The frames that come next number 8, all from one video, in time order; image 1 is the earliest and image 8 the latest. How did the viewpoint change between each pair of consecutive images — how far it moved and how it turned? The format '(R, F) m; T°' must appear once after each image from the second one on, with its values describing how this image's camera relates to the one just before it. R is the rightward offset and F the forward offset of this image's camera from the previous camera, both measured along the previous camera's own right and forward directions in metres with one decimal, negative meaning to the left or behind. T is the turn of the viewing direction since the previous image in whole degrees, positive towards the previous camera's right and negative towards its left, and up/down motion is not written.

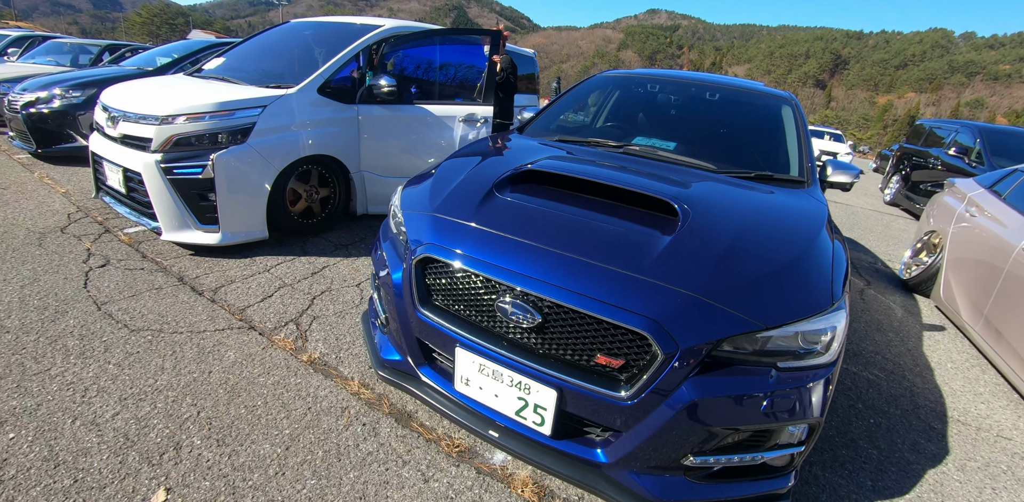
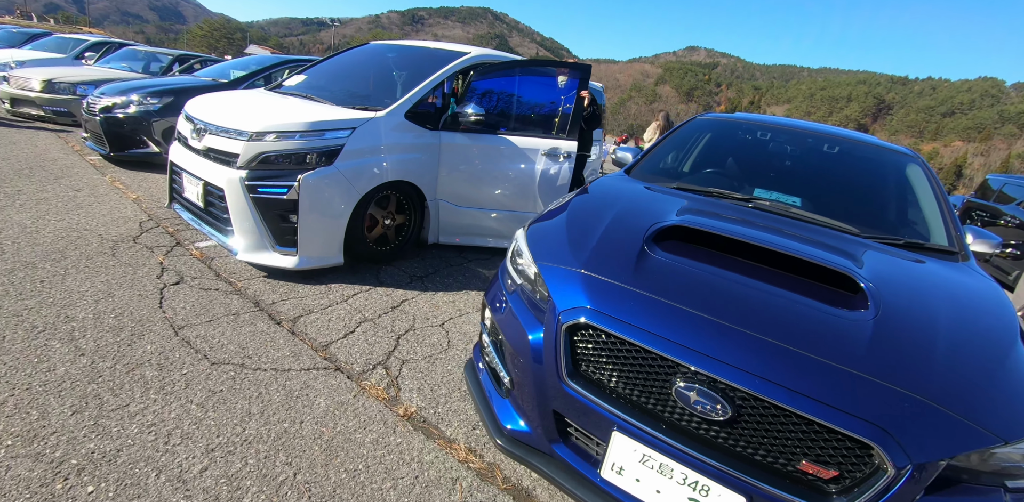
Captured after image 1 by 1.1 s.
(-0.5, +0.2) m; -3°
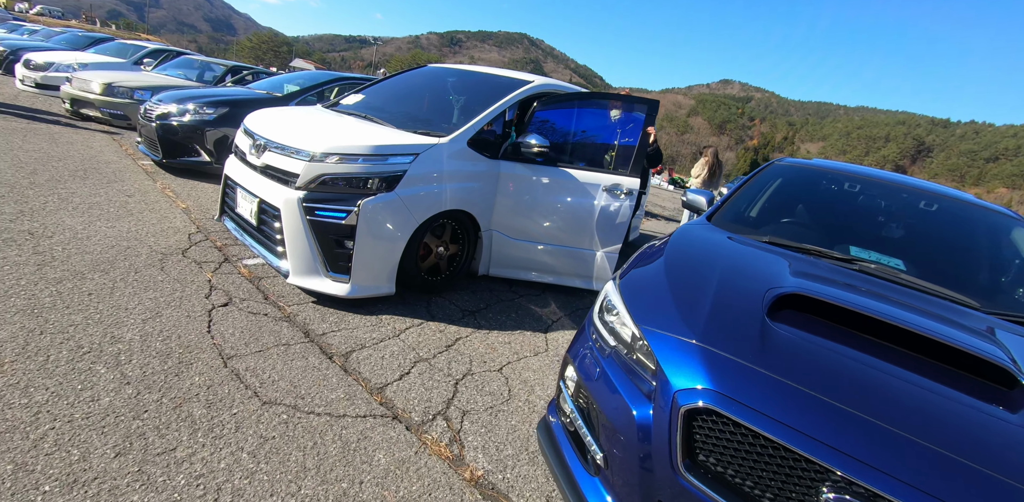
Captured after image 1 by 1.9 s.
(-0.3, +0.2) m; -2°
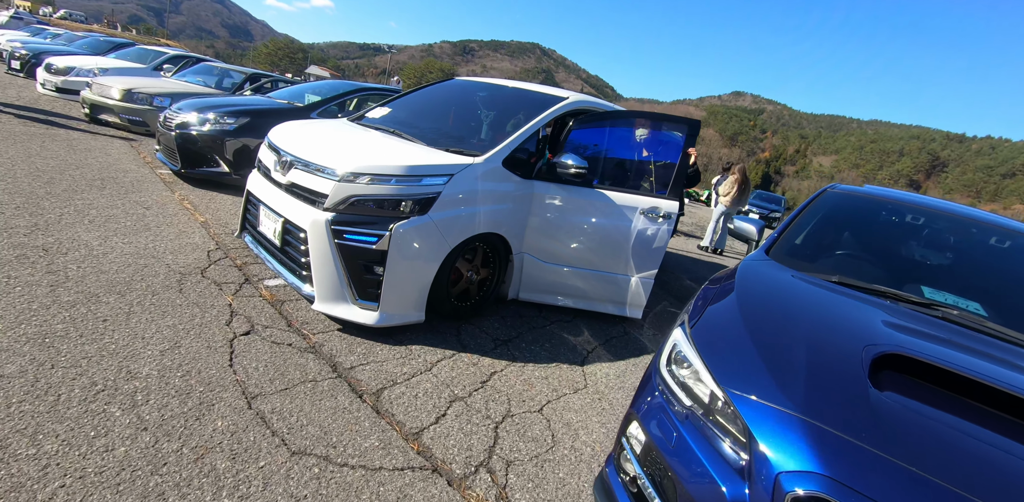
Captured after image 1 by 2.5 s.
(-0.2, +0.2) m; -1°
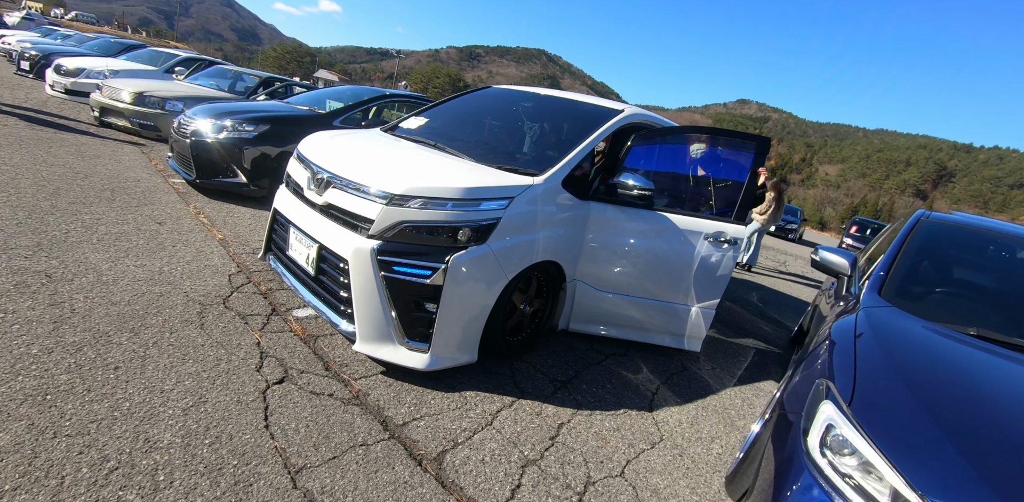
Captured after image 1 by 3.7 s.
(-0.3, +0.3) m; 0°
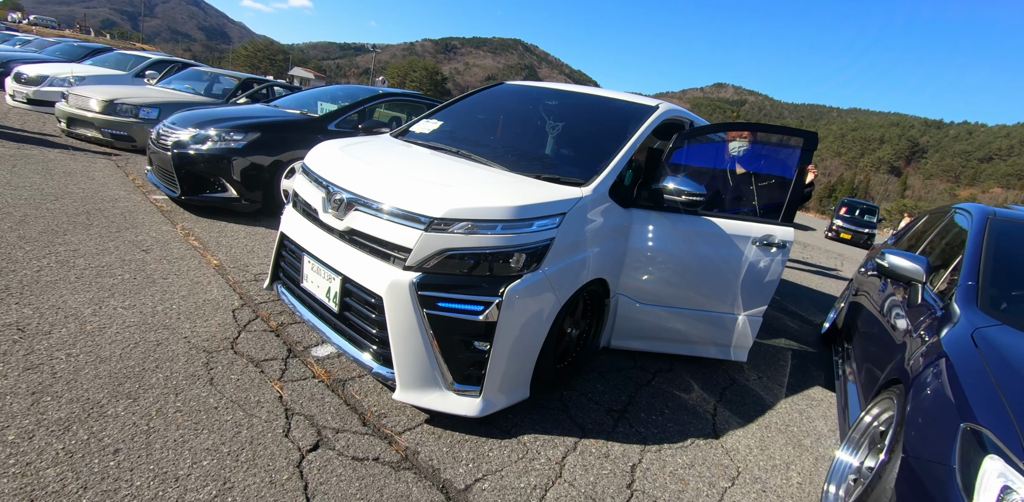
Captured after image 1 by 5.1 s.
(-0.3, +0.3) m; +2°
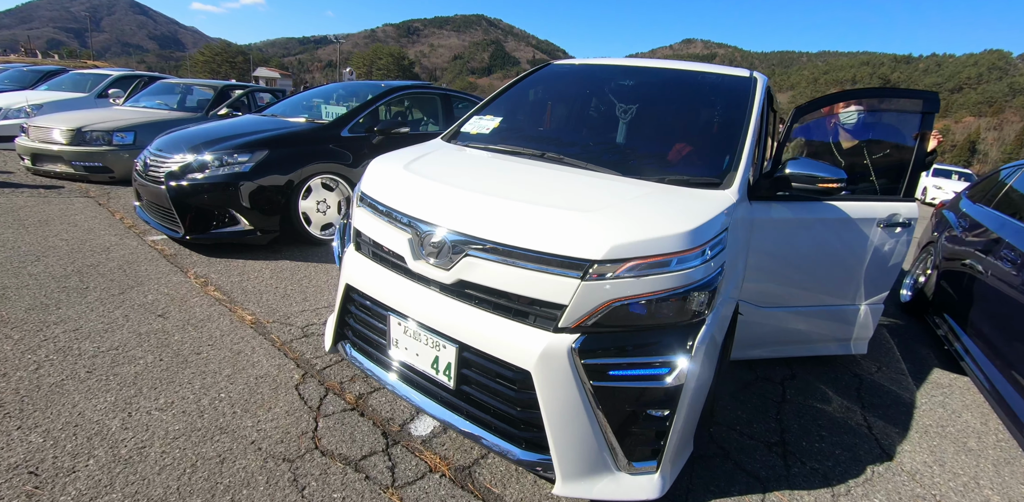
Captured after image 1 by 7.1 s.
(-0.6, +0.5) m; +2°
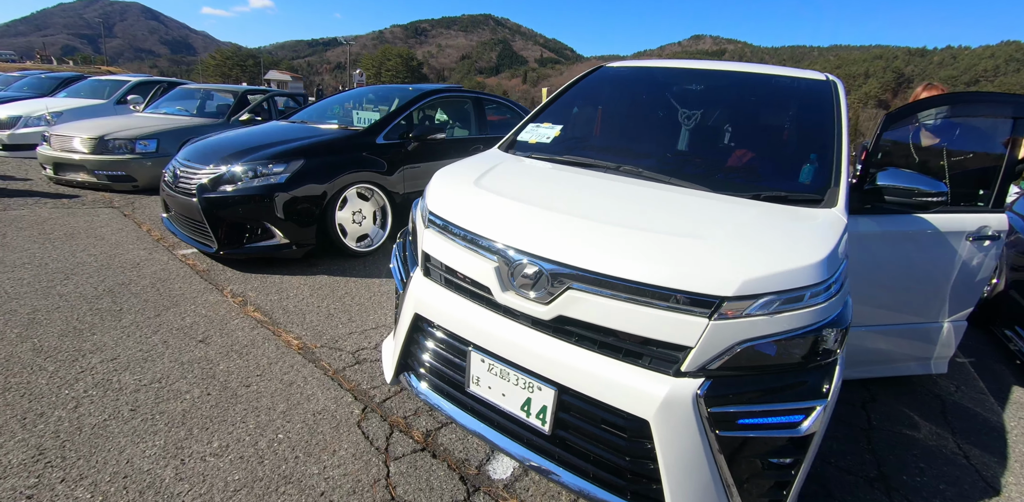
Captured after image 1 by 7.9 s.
(-0.3, +0.1) m; -1°
